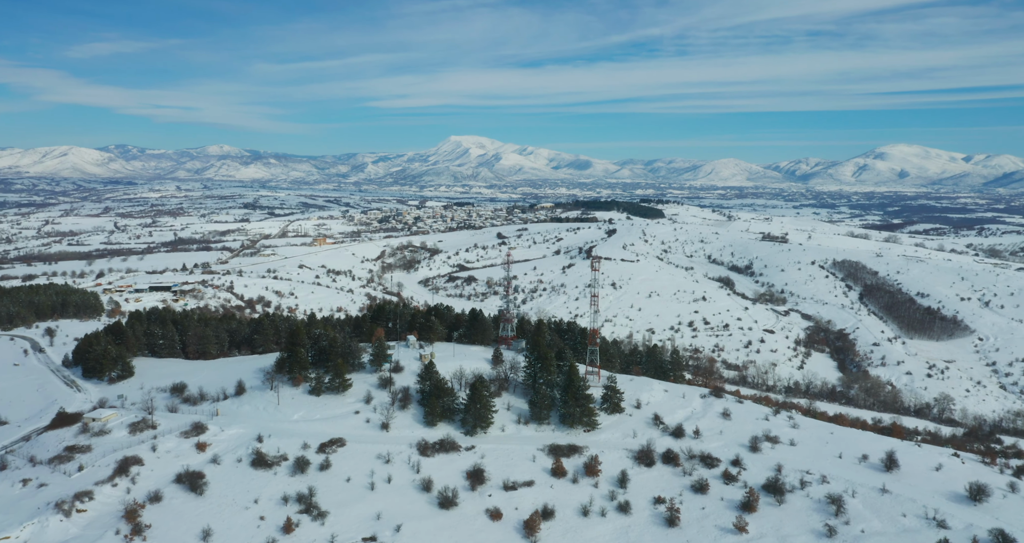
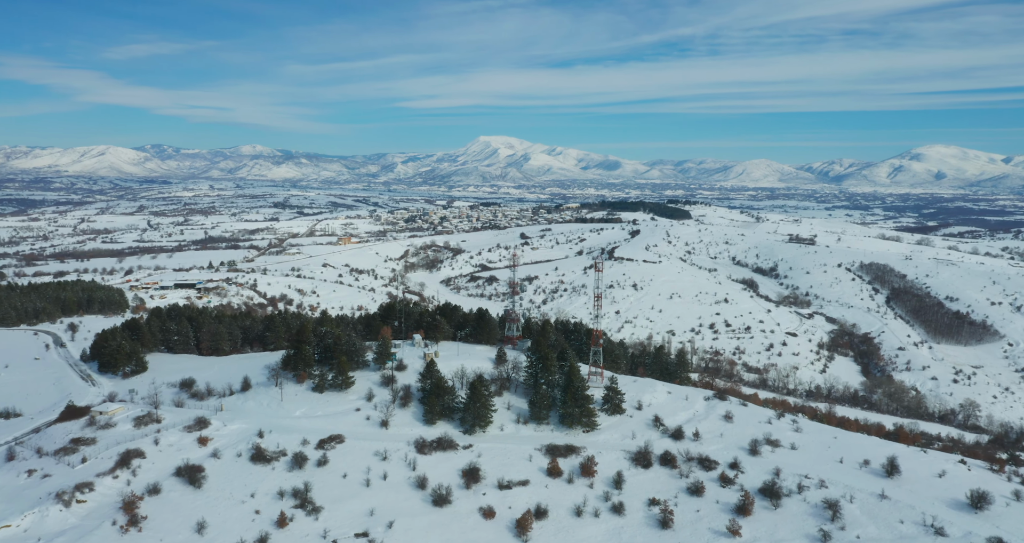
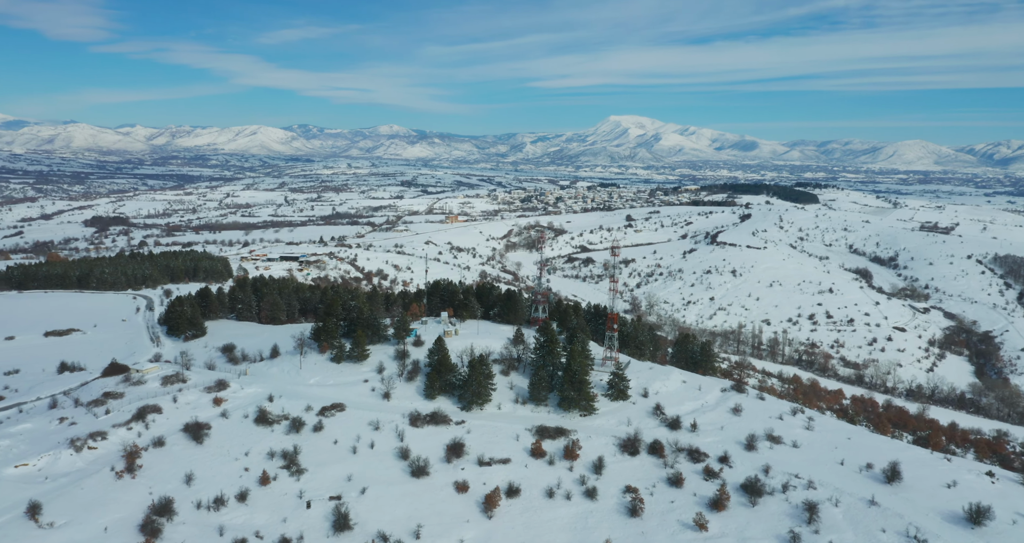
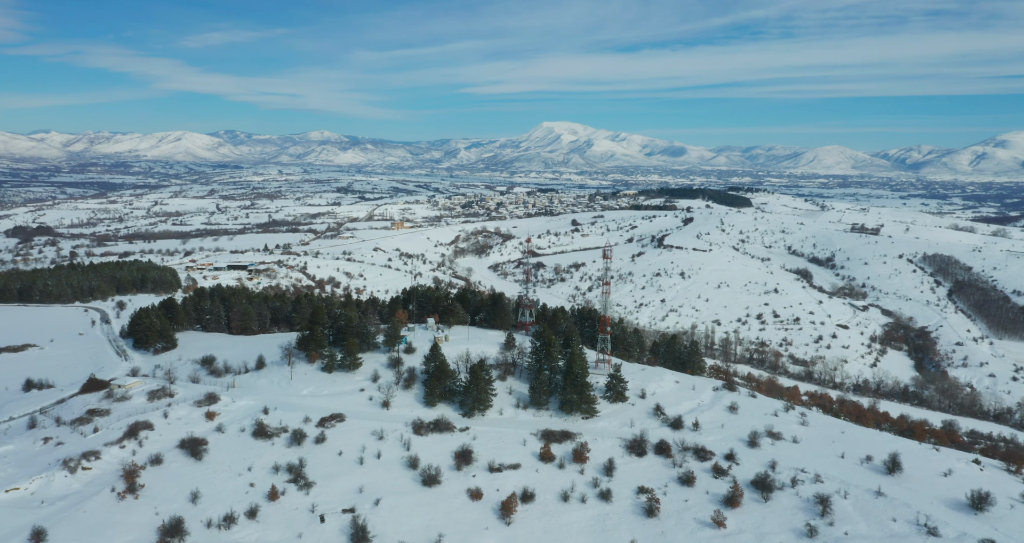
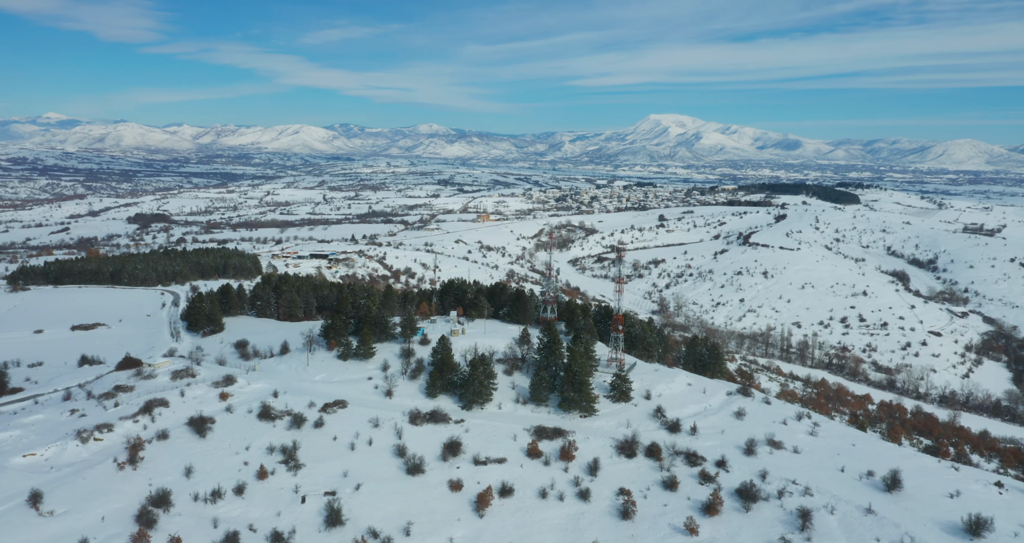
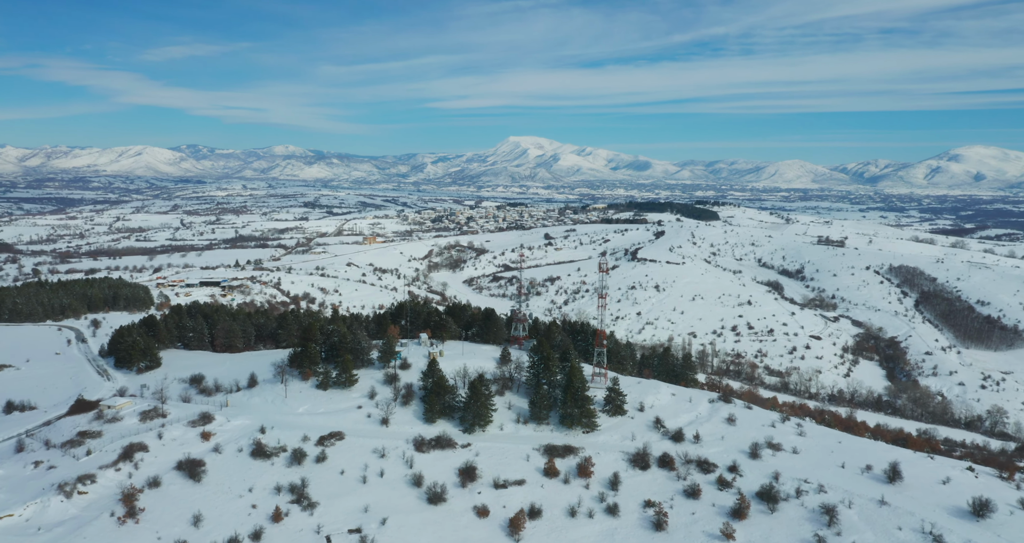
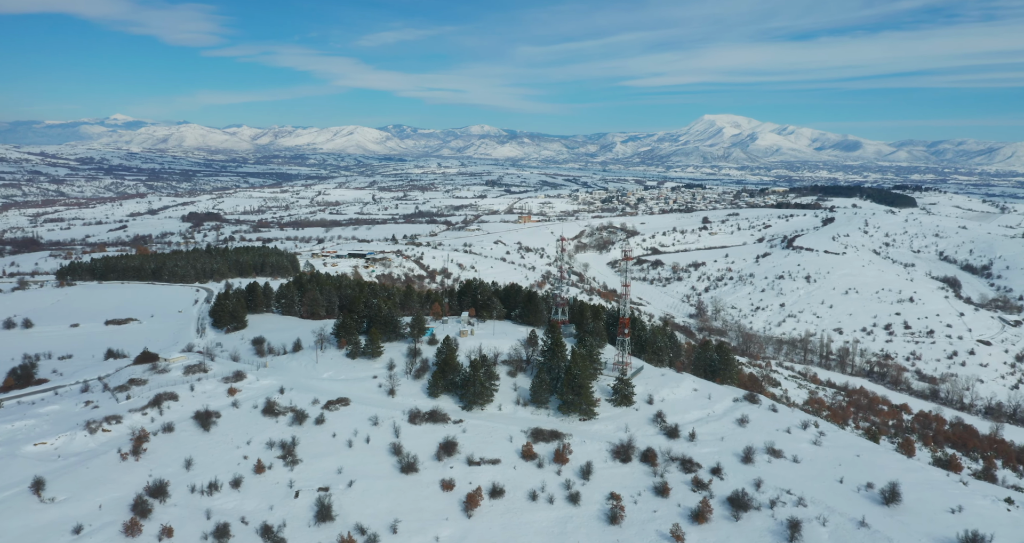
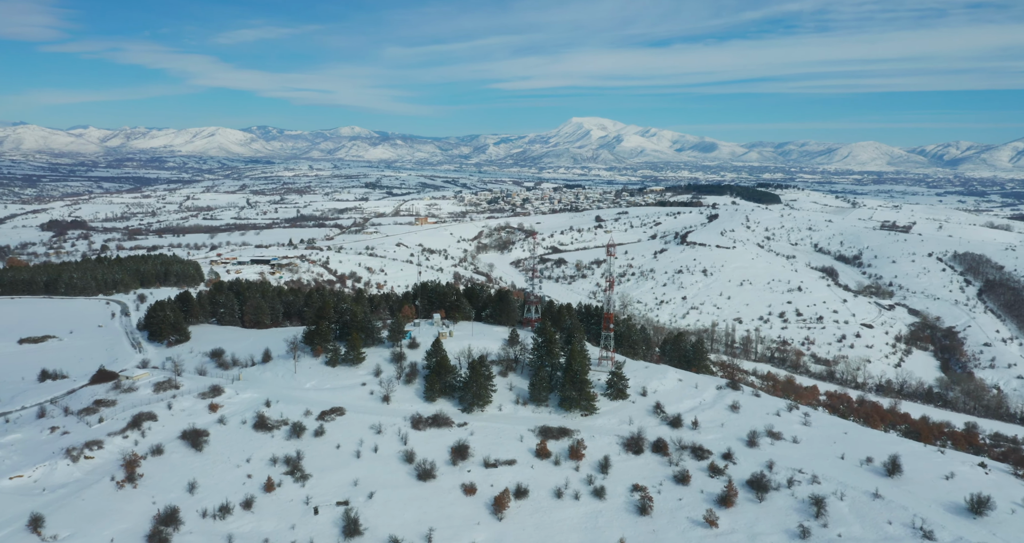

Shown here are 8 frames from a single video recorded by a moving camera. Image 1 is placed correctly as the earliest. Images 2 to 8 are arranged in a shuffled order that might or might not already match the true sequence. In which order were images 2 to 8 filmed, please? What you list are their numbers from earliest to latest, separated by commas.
2, 6, 4, 8, 3, 5, 7
